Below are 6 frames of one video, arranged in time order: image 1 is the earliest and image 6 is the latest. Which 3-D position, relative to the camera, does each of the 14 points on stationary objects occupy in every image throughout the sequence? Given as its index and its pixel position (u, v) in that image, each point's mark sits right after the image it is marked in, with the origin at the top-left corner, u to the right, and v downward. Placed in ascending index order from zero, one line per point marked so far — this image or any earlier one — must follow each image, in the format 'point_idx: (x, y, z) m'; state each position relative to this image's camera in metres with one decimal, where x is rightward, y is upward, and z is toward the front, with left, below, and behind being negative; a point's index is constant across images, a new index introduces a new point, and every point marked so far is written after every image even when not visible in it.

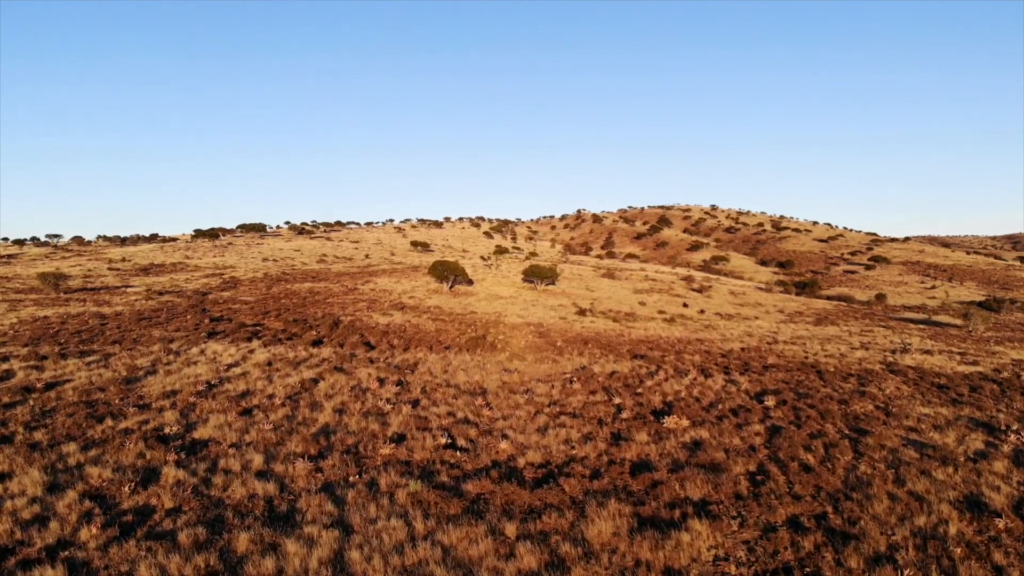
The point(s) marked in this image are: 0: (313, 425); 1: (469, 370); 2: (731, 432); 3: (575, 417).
0: (-3.1, -2.1, +12.5) m
1: (-1.0, -1.9, +19.0) m
2: (+3.4, -2.2, +12.7) m
3: (+1.0, -2.1, +13.2) m
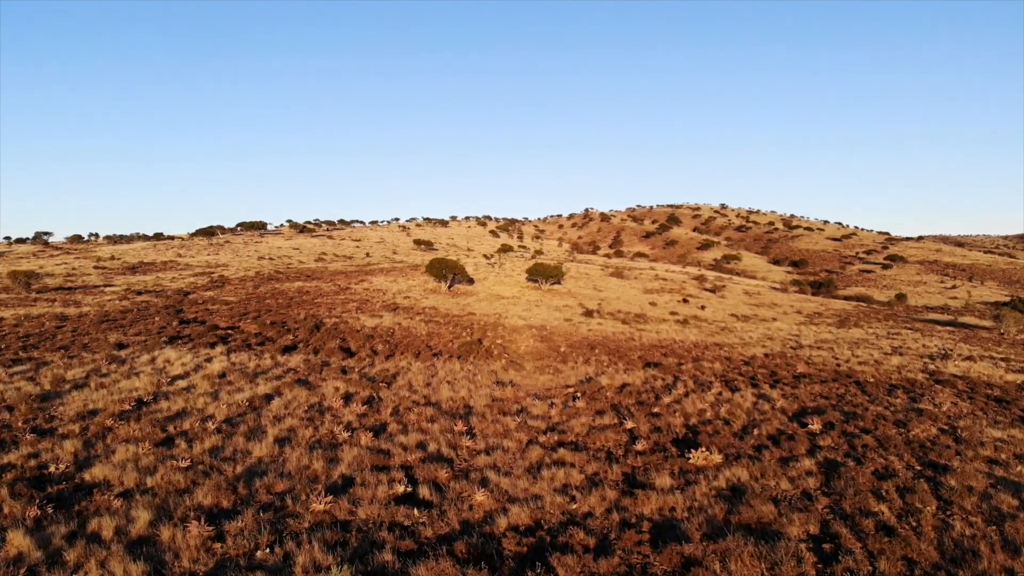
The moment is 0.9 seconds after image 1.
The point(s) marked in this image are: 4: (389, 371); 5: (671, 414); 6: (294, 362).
0: (-3.3, -2.1, +9.8) m
1: (-1.1, -1.9, +16.3) m
2: (+3.2, -2.2, +9.9) m
3: (+0.8, -2.1, +10.5) m
4: (-2.7, -1.8, +17.8) m
5: (+2.6, -2.0, +13.3) m
6: (-5.0, -1.7, +18.5) m
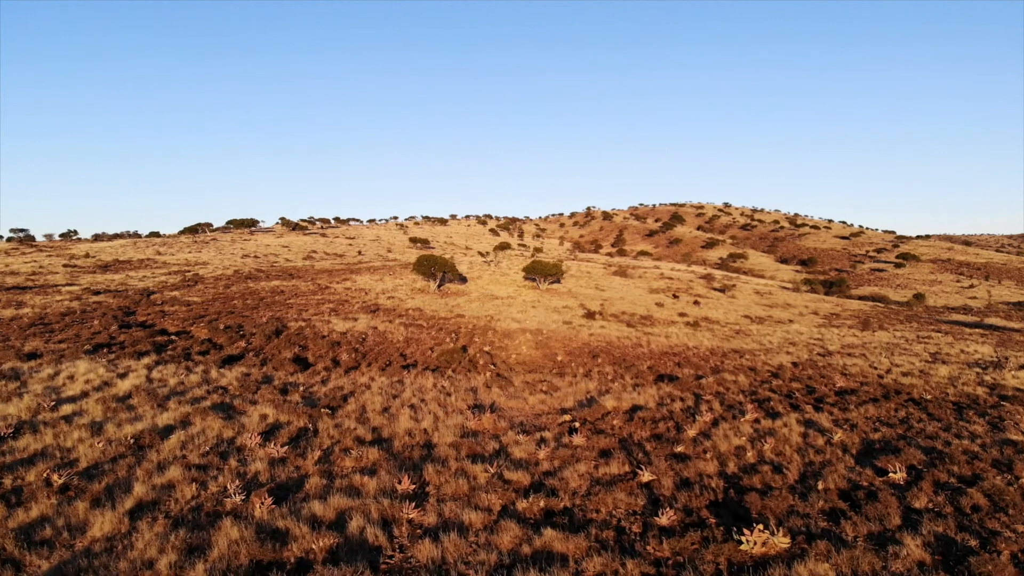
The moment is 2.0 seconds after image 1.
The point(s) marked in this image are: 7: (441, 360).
0: (-3.6, -2.1, +6.4) m
1: (-1.4, -1.9, +12.9) m
2: (+2.9, -2.2, +6.5) m
3: (+0.5, -2.1, +7.0) m
4: (-3.0, -1.8, +14.4) m
5: (+2.3, -2.0, +9.9) m
6: (-5.3, -1.7, +15.1) m
7: (-1.7, -1.7, +19.4) m
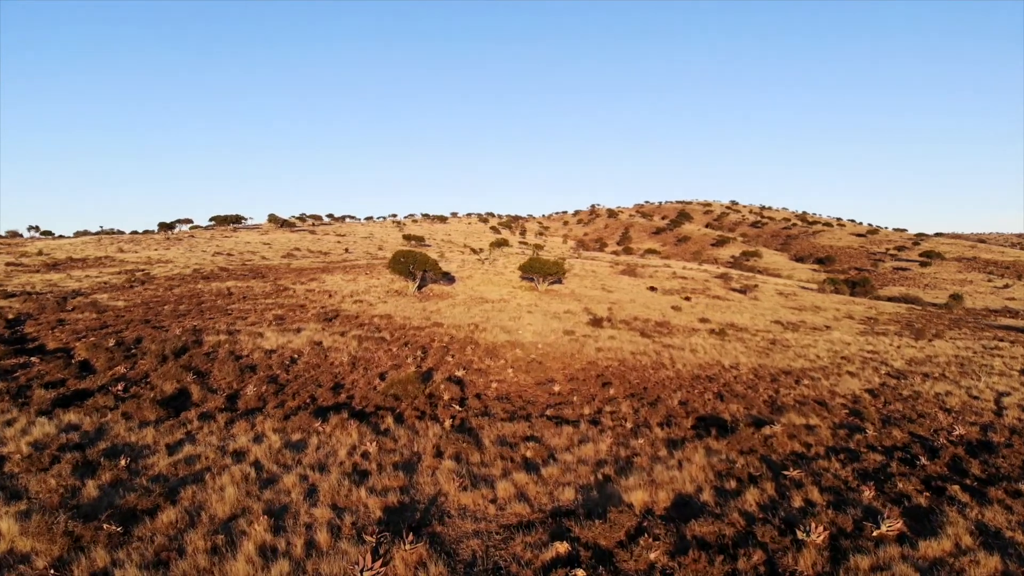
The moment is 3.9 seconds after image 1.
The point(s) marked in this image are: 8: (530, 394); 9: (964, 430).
0: (-4.1, -2.2, +0.8) m
1: (-1.9, -2.0, +7.2) m
2: (+2.4, -2.3, +0.8) m
3: (0.0, -2.2, +1.4) m
4: (-3.4, -1.9, +8.8) m
5: (+1.8, -2.1, +4.2) m
6: (-5.7, -1.8, +9.5) m
7: (-2.1, -1.8, +13.8) m
8: (+0.3, -2.0, +14.7) m
9: (+7.5, -2.3, +13.6) m
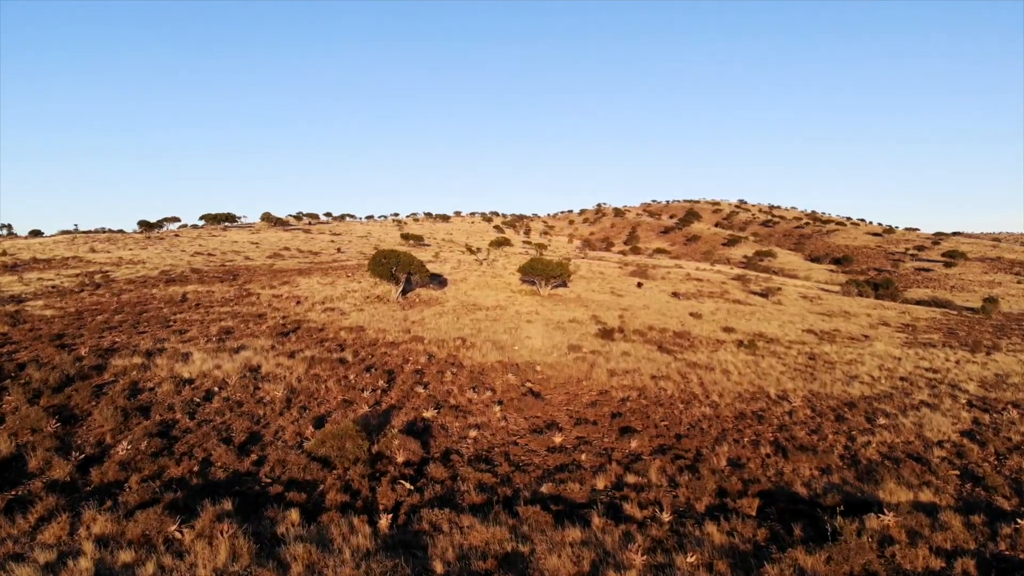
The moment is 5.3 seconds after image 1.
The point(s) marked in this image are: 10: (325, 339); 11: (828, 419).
0: (-4.4, -2.4, -3.2) m
1: (-2.1, -2.1, +3.2) m
2: (+2.1, -2.5, -3.2) m
3: (-0.3, -2.3, -2.6) m
4: (-3.7, -2.1, +4.8) m
5: (+1.5, -2.3, +0.2) m
6: (-5.9, -2.0, +5.5) m
7: (-2.3, -2.0, +9.8) m
8: (+0.1, -2.1, +10.7) m
9: (+7.2, -2.5, +9.5) m
10: (-4.3, -1.2, +19.0) m
11: (+5.4, -2.2, +14.0) m
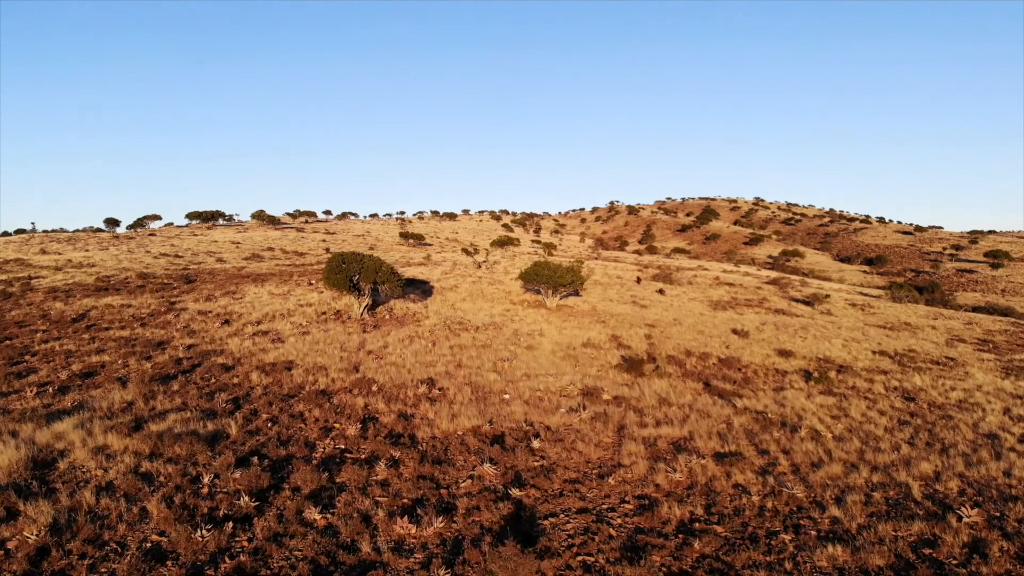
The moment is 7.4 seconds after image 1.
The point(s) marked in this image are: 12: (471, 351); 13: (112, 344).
0: (-4.9, -2.8, -9.3) m
1: (-2.6, -2.5, -2.9) m
2: (+1.6, -2.9, -9.4) m
3: (-0.8, -2.7, -8.8) m
4: (-4.1, -2.5, -1.3) m
5: (+1.1, -2.7, -6.0) m
6: (-6.3, -2.4, -0.5) m
7: (-2.6, -2.4, +3.7) m
8: (-0.2, -2.5, +4.5) m
9: (+6.9, -2.9, +3.3) m
10: (-4.5, -1.6, +12.9) m
11: (+5.2, -2.6, +7.8) m
12: (-0.9, -1.4, +18.3) m
13: (-8.0, -1.1, +16.5) m
